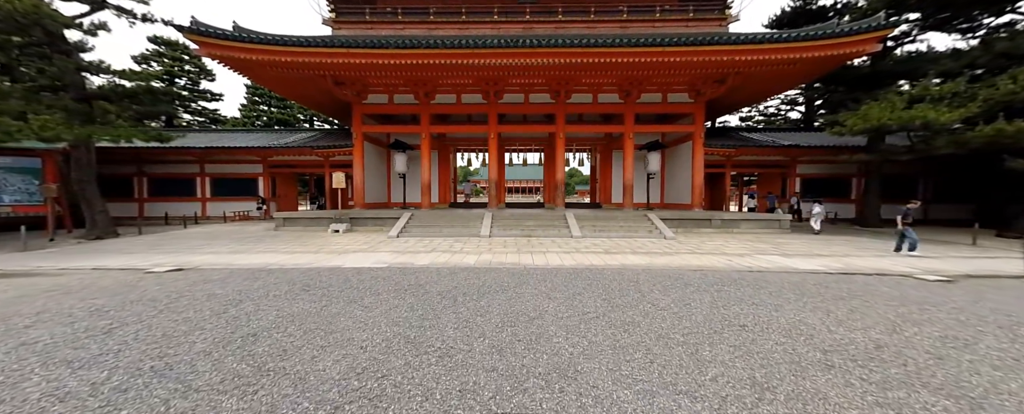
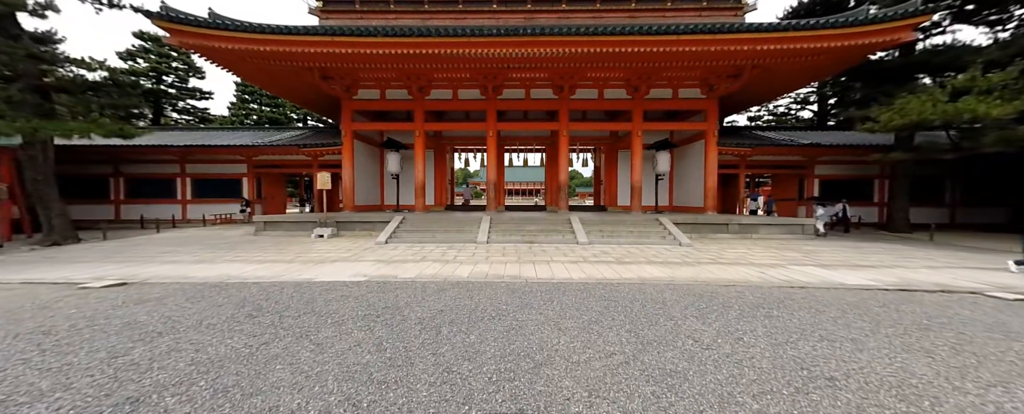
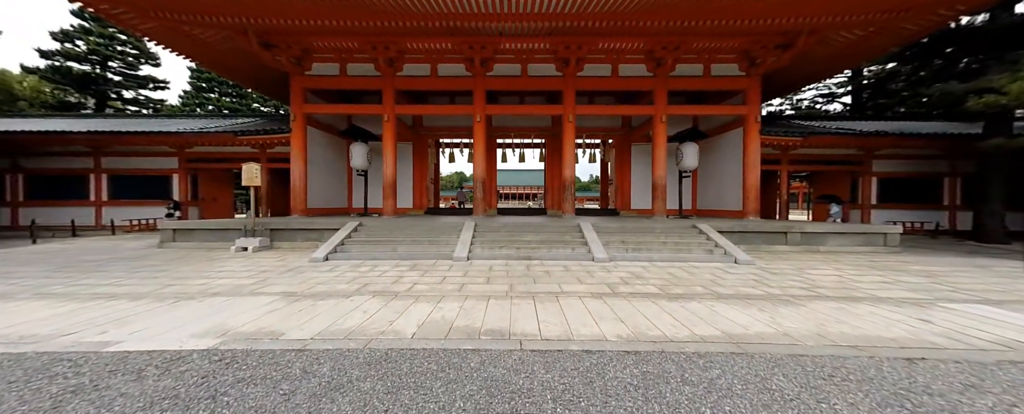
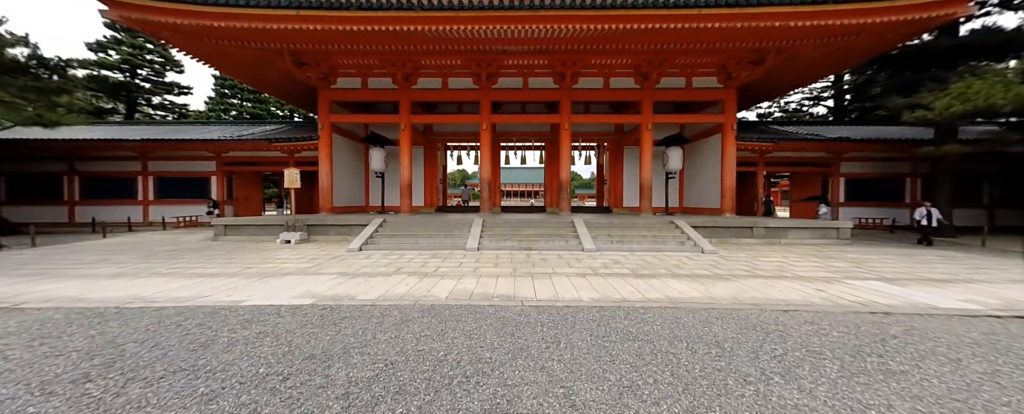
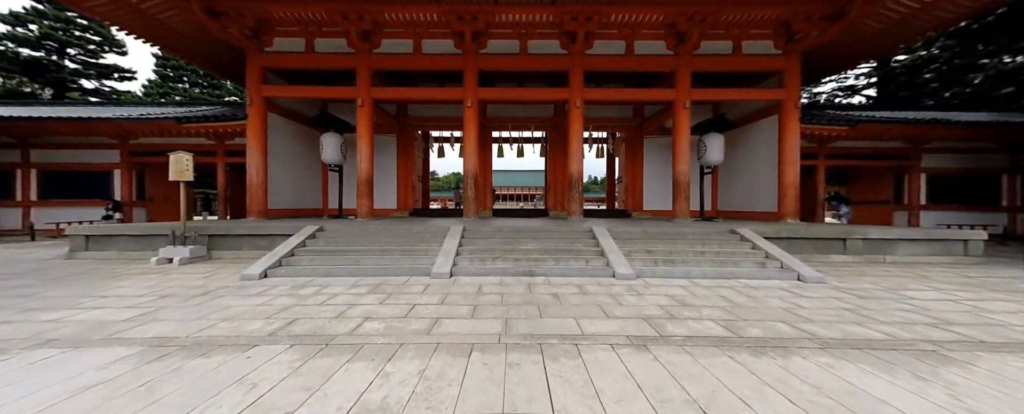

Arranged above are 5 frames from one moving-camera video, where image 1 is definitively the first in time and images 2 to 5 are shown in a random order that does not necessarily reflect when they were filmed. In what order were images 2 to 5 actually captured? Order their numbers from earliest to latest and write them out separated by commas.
2, 4, 3, 5
